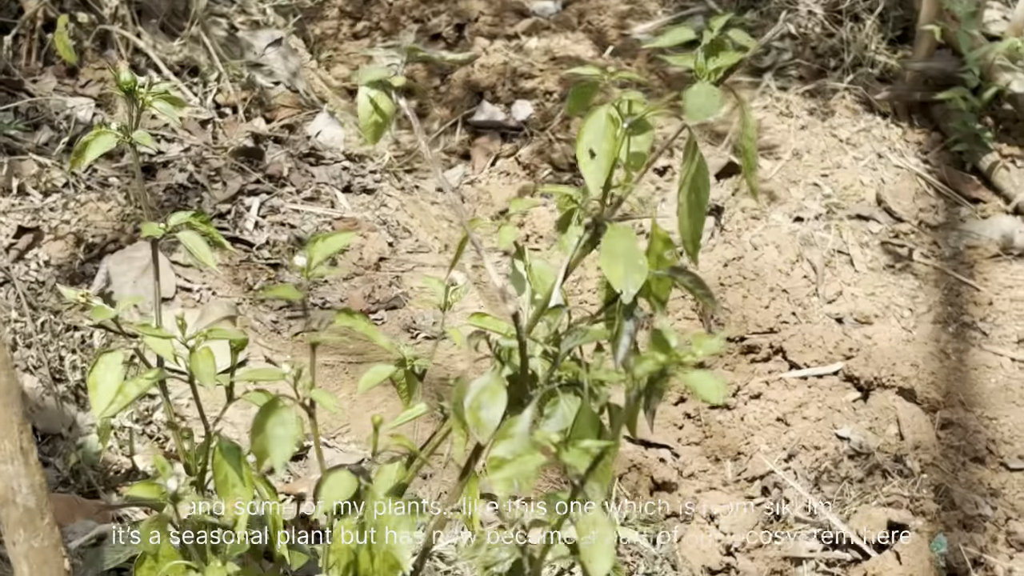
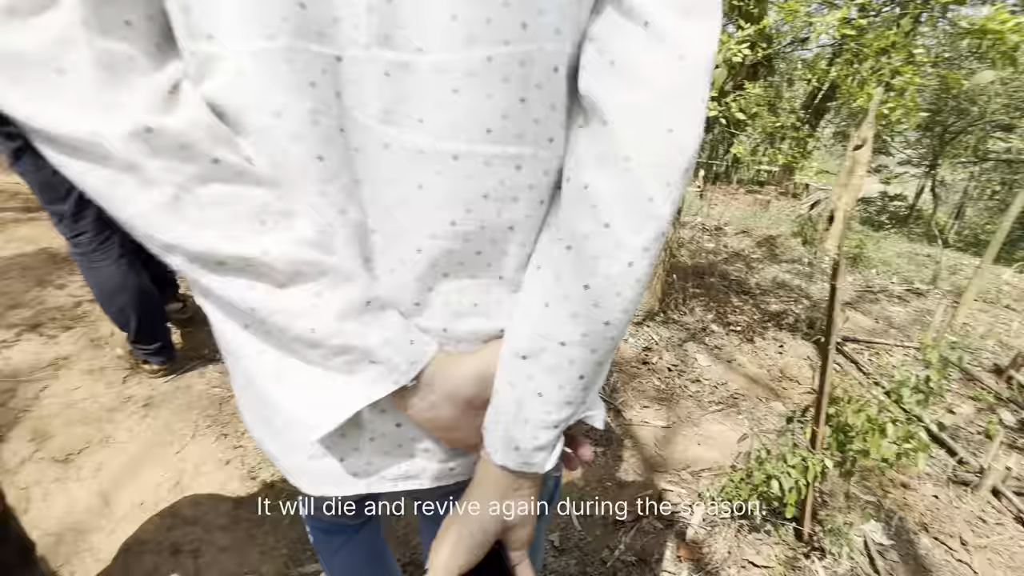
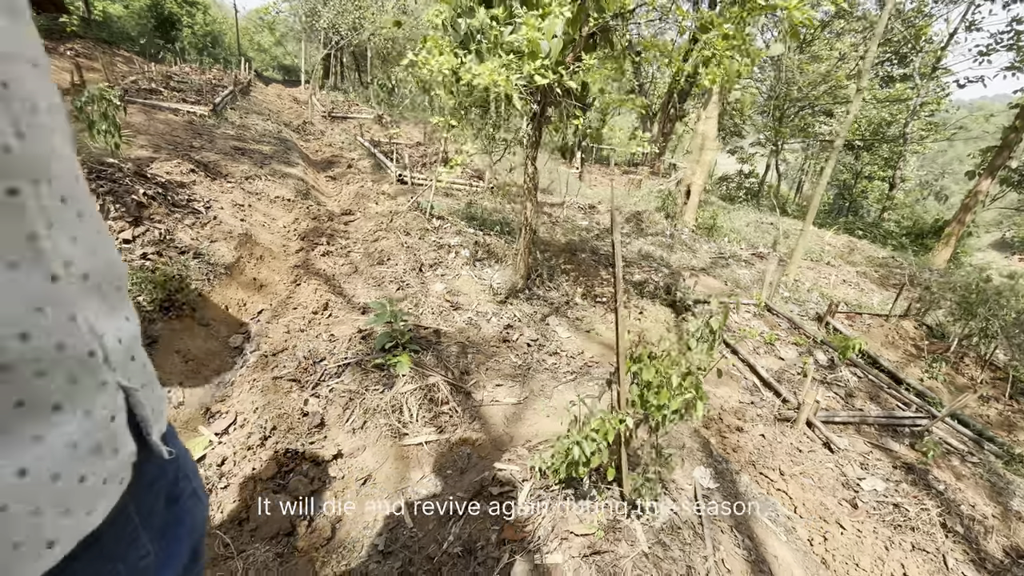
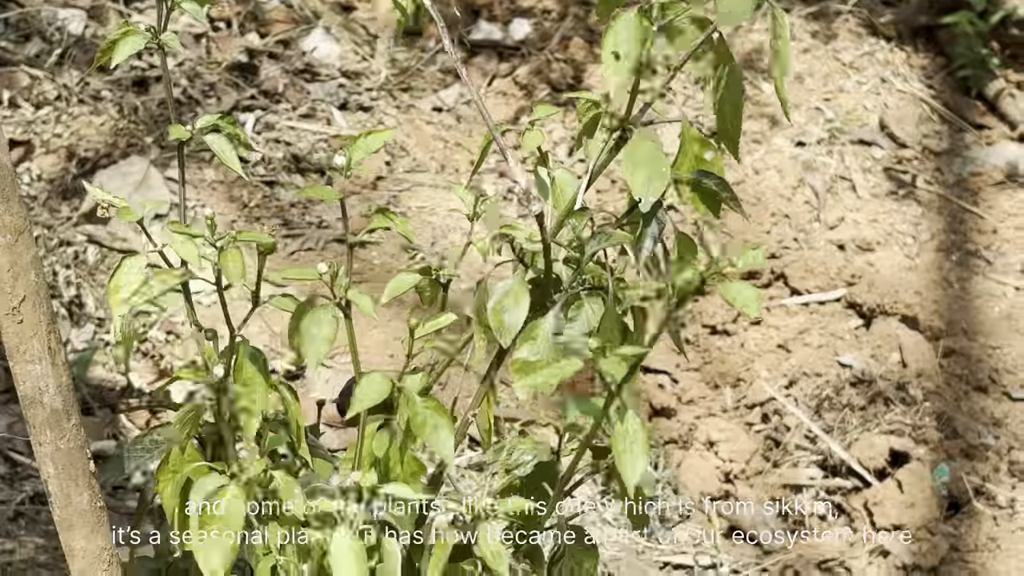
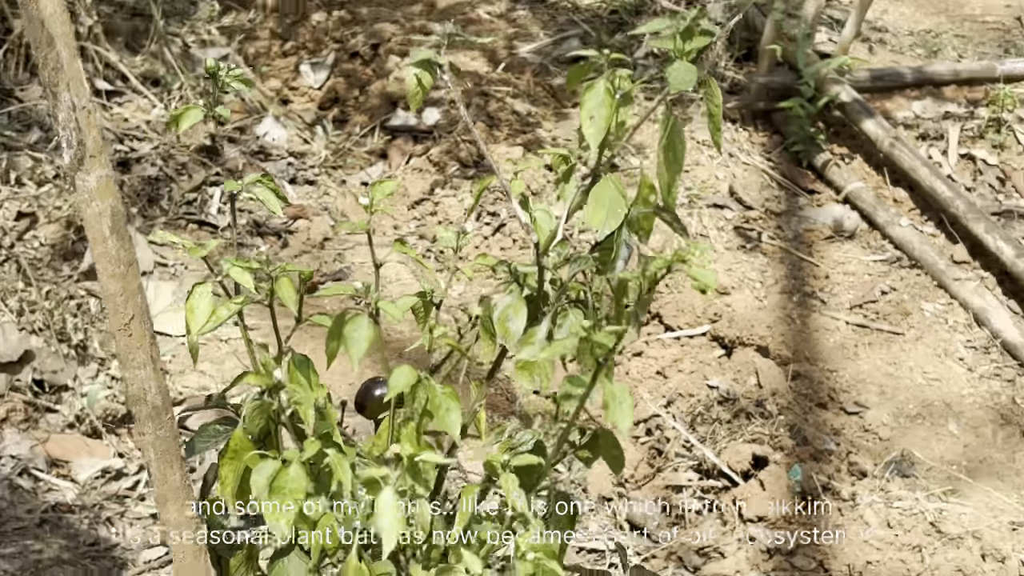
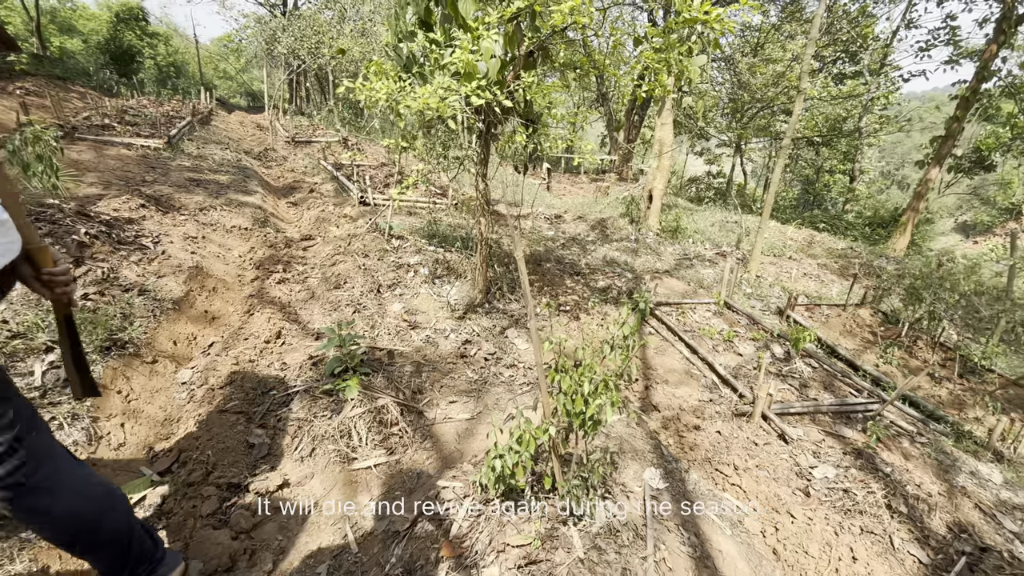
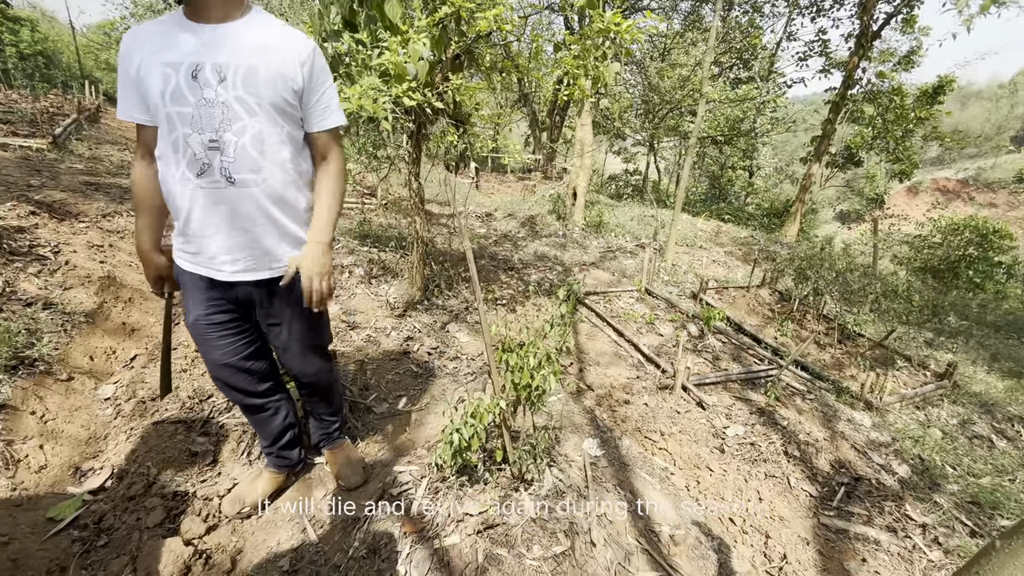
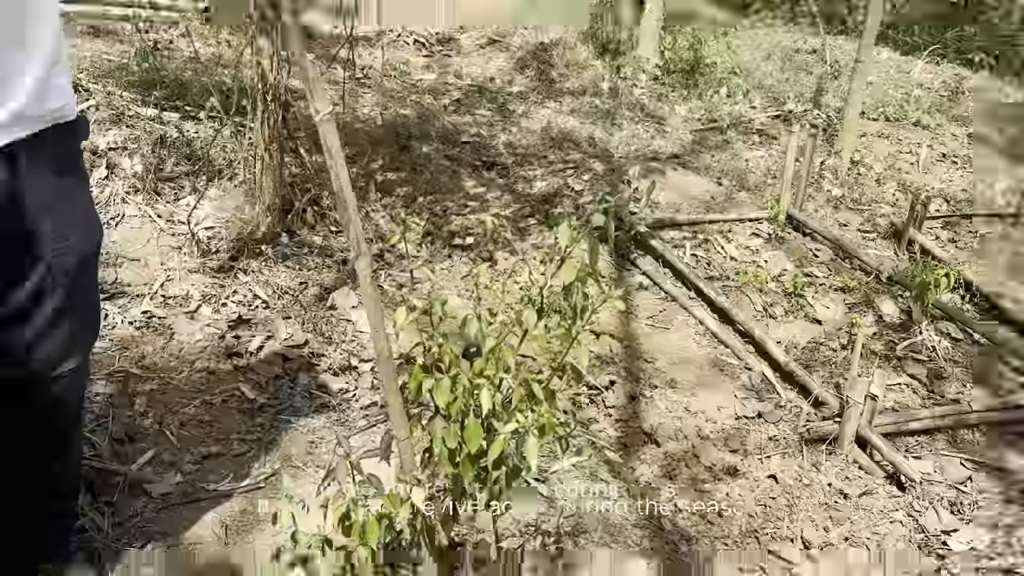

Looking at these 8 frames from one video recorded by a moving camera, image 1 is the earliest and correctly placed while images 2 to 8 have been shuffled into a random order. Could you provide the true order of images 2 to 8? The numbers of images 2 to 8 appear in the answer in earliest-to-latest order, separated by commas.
4, 5, 8, 7, 6, 3, 2
